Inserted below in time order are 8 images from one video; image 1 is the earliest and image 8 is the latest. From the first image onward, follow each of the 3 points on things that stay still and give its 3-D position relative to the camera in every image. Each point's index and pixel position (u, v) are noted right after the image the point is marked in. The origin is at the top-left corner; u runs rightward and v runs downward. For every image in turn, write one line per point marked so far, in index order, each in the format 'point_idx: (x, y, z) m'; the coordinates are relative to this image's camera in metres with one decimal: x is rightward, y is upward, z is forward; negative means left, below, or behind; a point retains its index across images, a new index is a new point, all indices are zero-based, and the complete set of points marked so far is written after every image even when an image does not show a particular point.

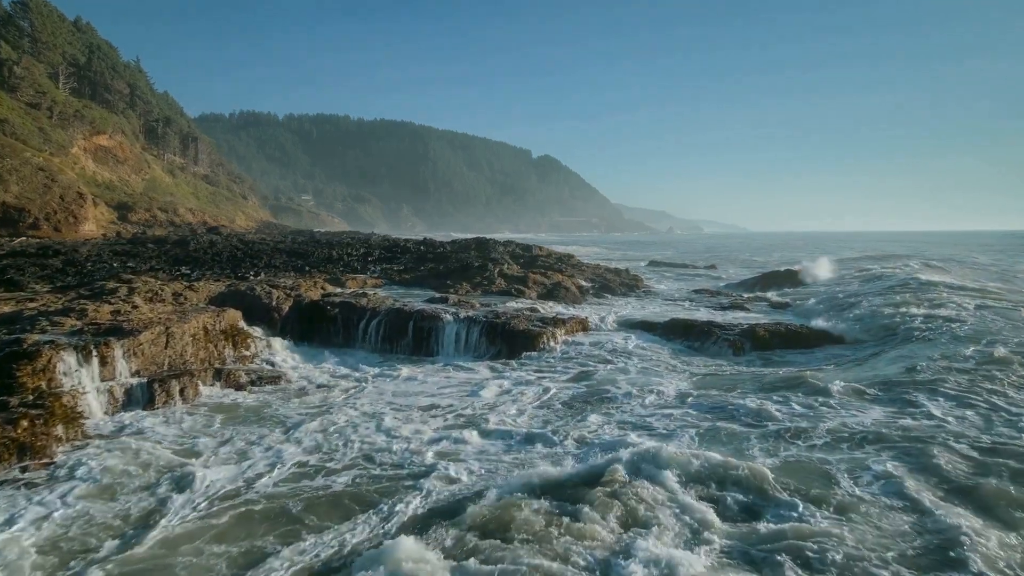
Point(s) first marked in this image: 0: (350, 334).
0: (-4.5, -1.3, +14.7) m
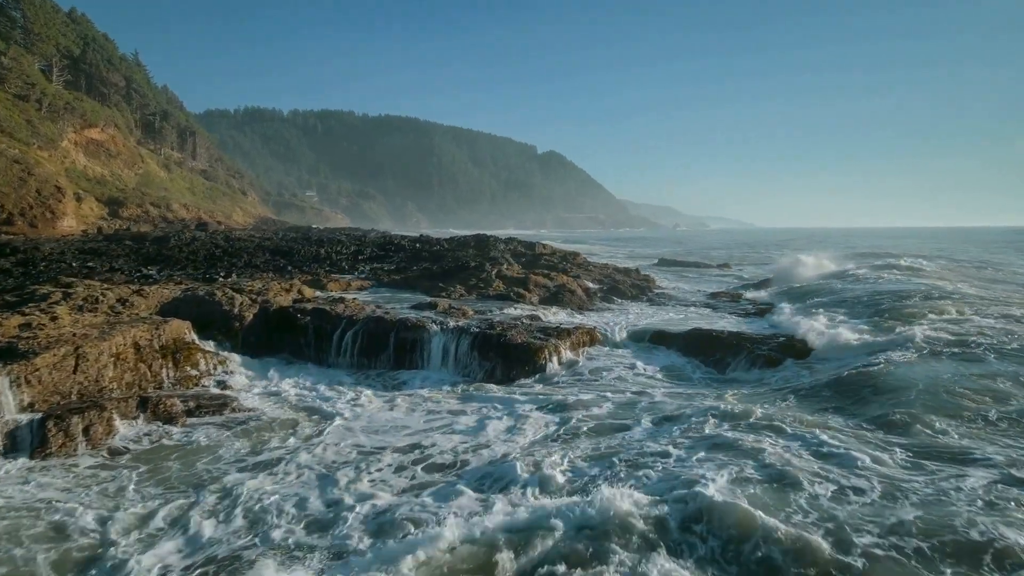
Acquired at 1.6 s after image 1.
0: (-4.6, -1.4, +12.8) m
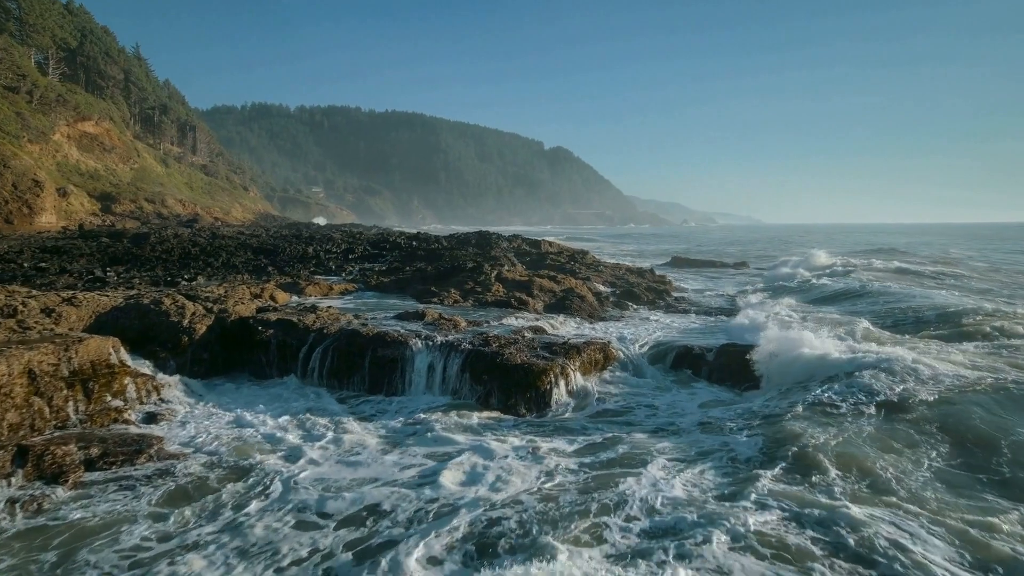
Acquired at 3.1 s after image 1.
0: (-4.6, -1.5, +10.9) m
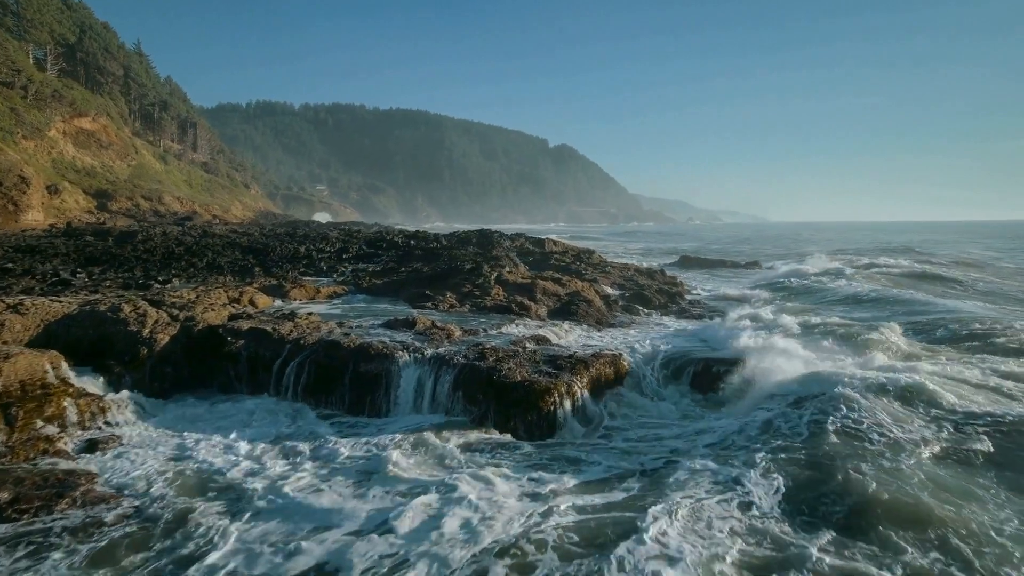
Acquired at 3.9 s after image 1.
0: (-4.6, -1.7, +9.7) m
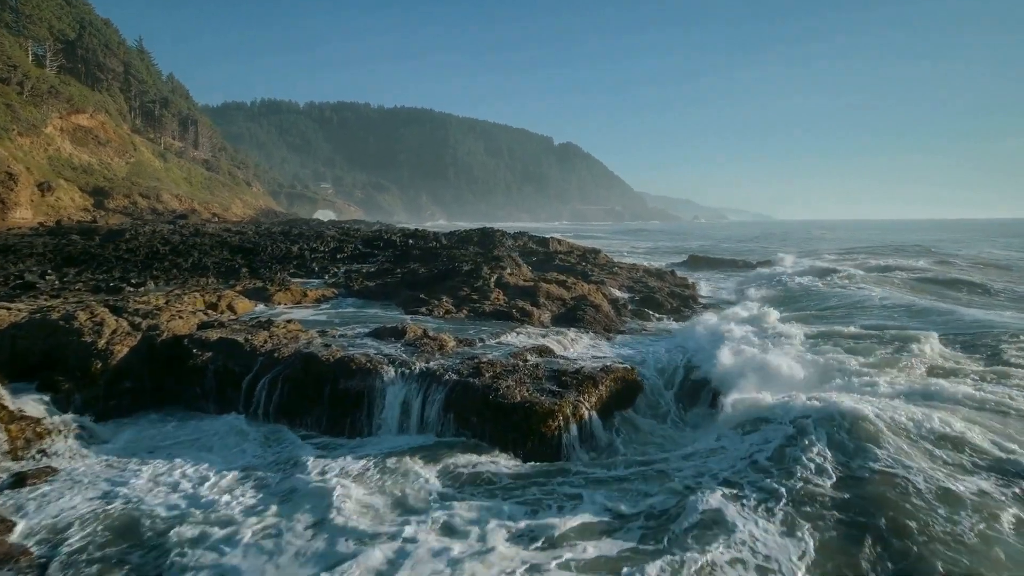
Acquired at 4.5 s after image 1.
0: (-4.7, -1.8, +8.6) m
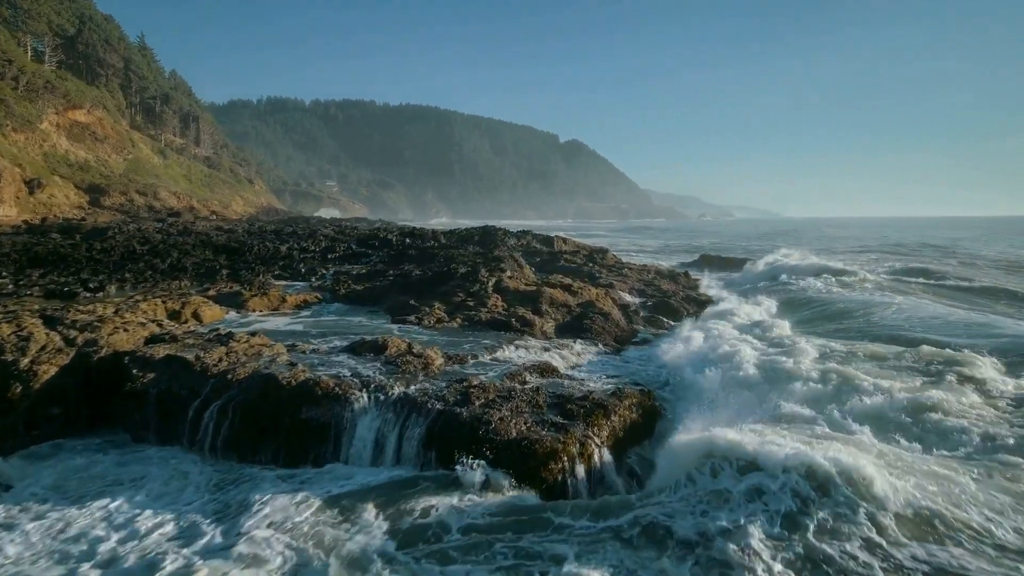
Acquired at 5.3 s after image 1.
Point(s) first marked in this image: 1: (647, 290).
0: (-4.7, -1.9, +7.3) m
1: (+4.2, 0.0, +16.5) m
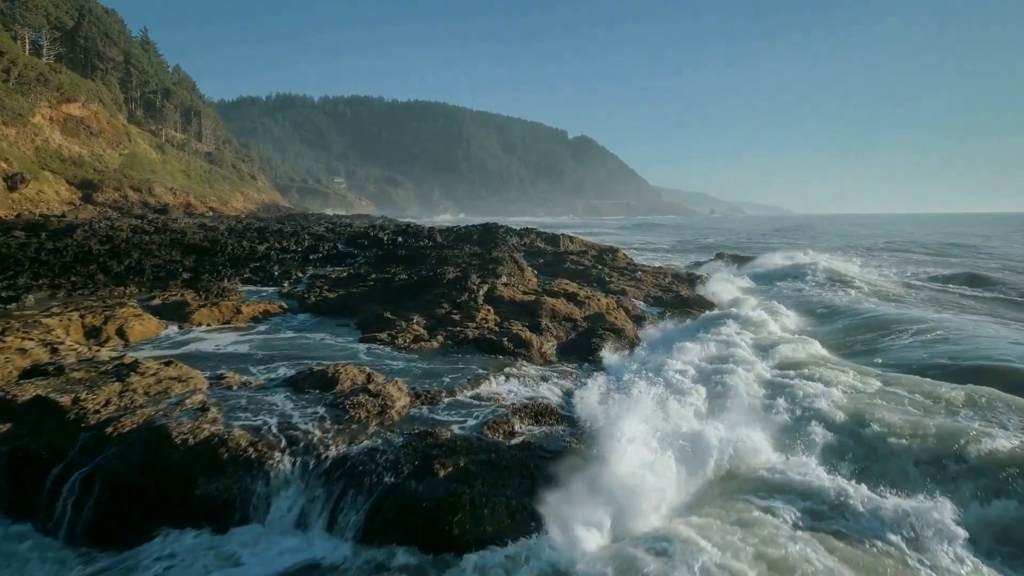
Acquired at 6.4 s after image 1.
0: (-4.9, -2.1, +5.4) m
1: (+4.1, -0.2, +14.4) m
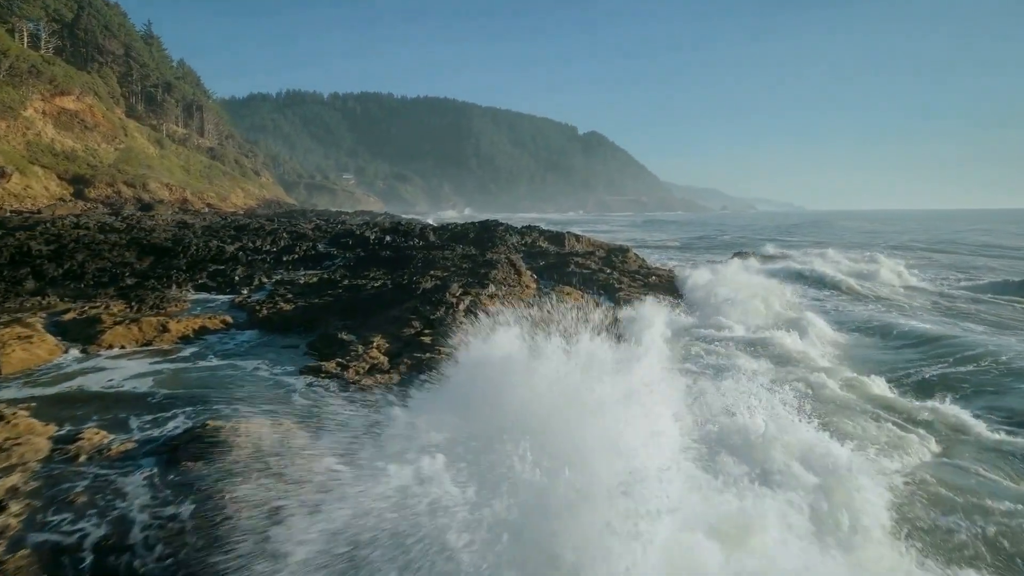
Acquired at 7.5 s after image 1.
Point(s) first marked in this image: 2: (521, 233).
0: (-5.2, -2.4, +3.4) m
1: (+4.0, -0.4, +12.2) m
2: (+0.4, +2.1, +20.0) m
